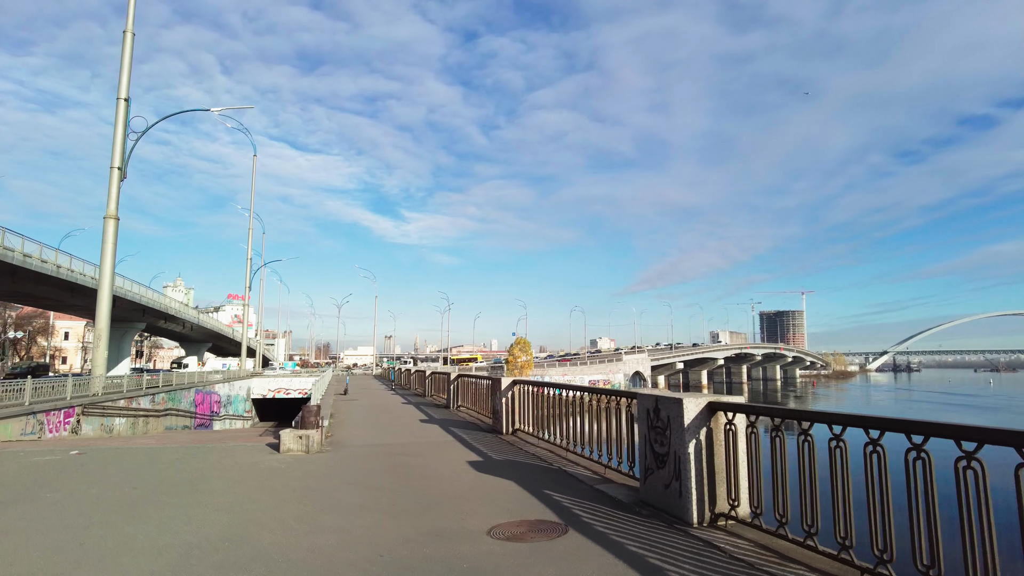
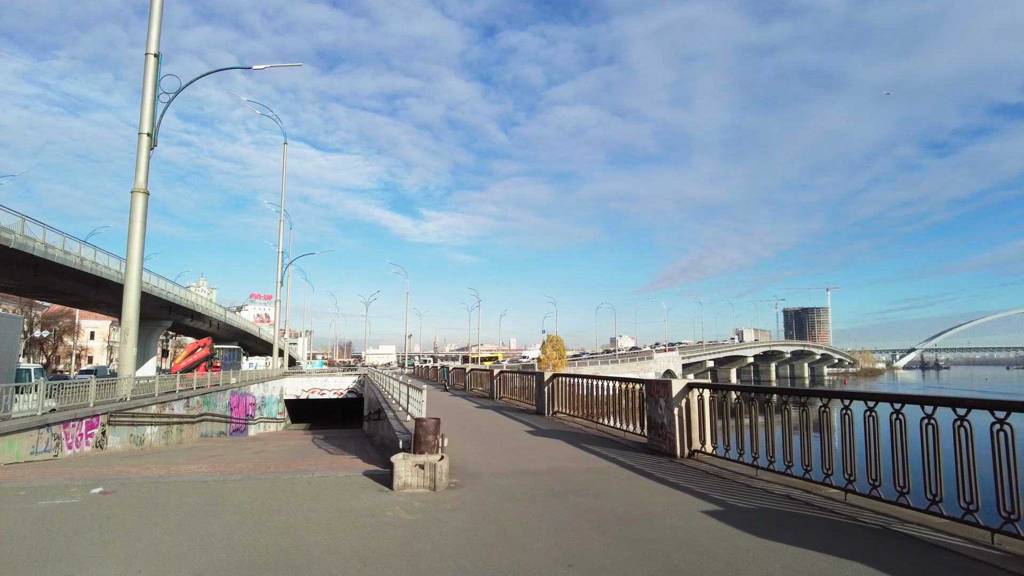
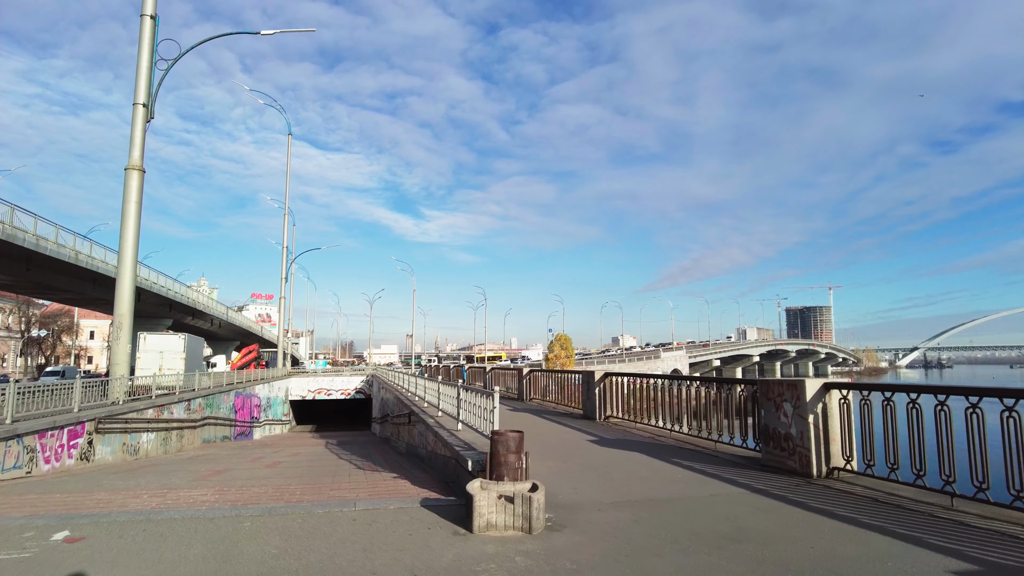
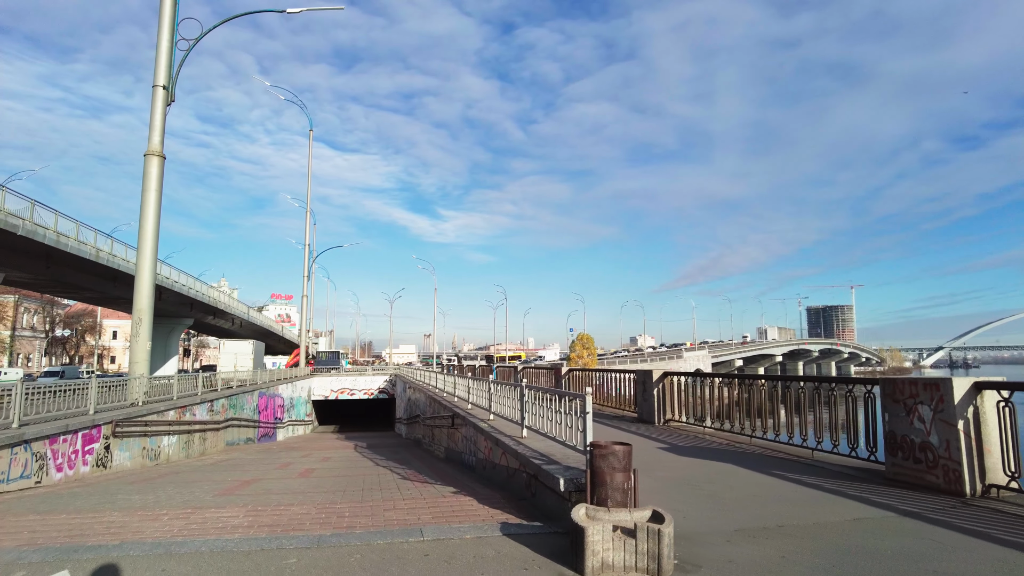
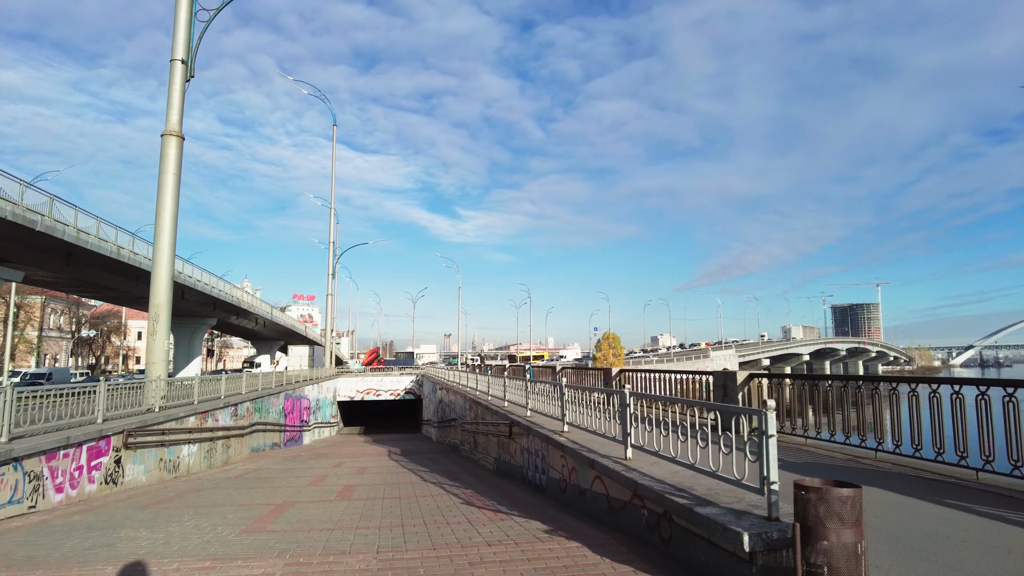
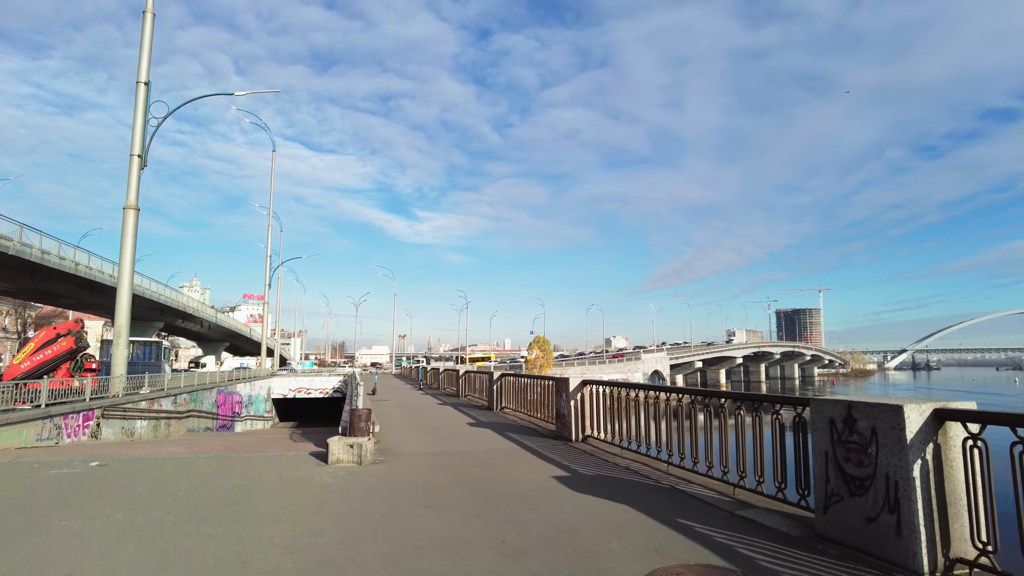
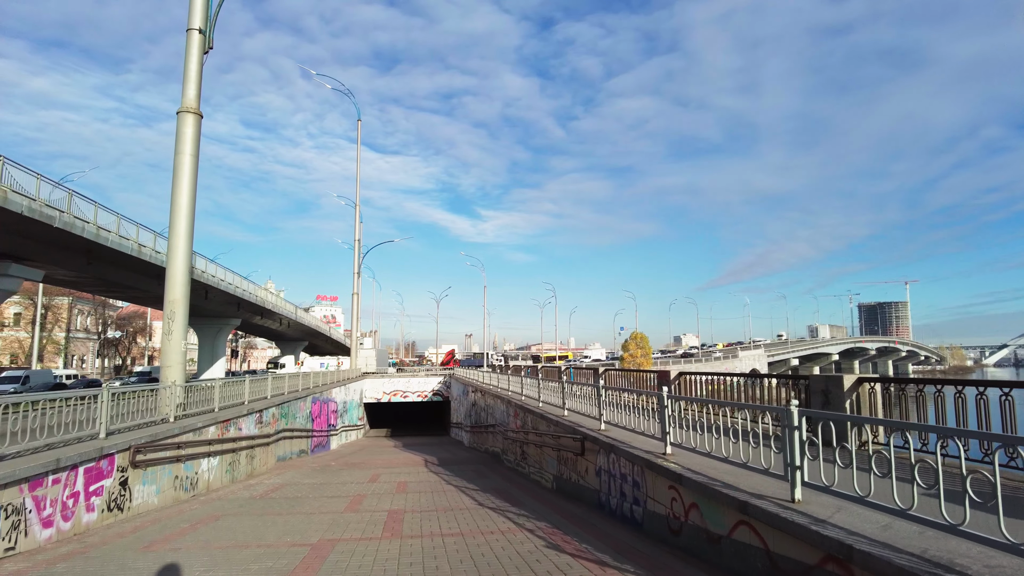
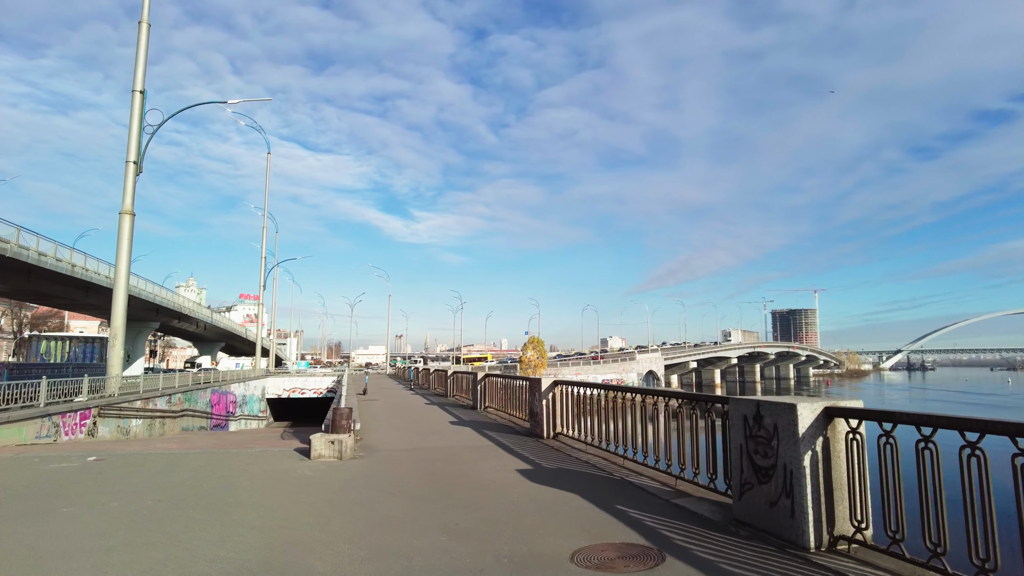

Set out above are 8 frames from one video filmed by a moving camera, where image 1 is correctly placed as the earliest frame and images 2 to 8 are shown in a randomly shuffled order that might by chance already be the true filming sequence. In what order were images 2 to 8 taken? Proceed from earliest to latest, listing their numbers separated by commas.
8, 6, 2, 3, 4, 5, 7
